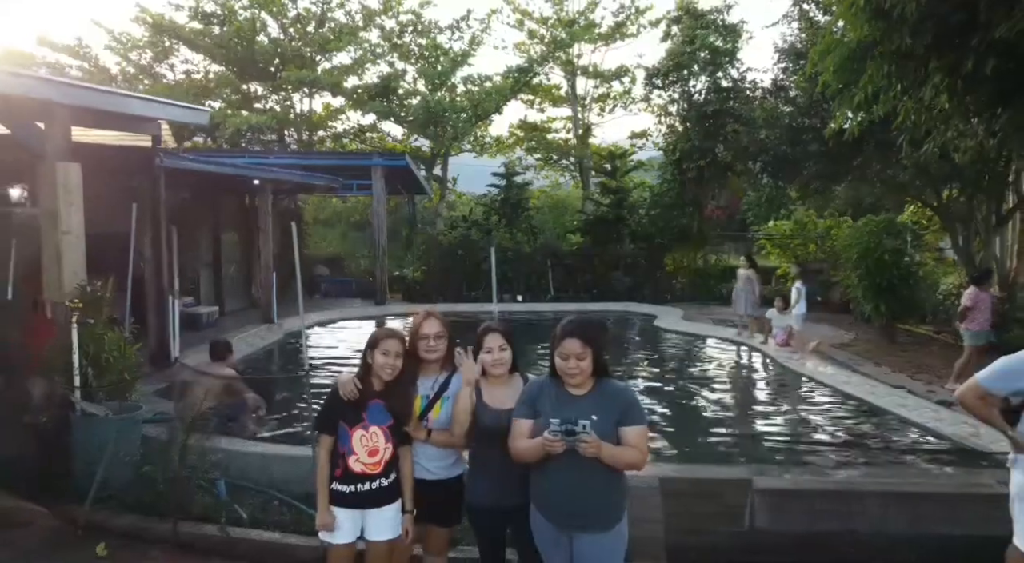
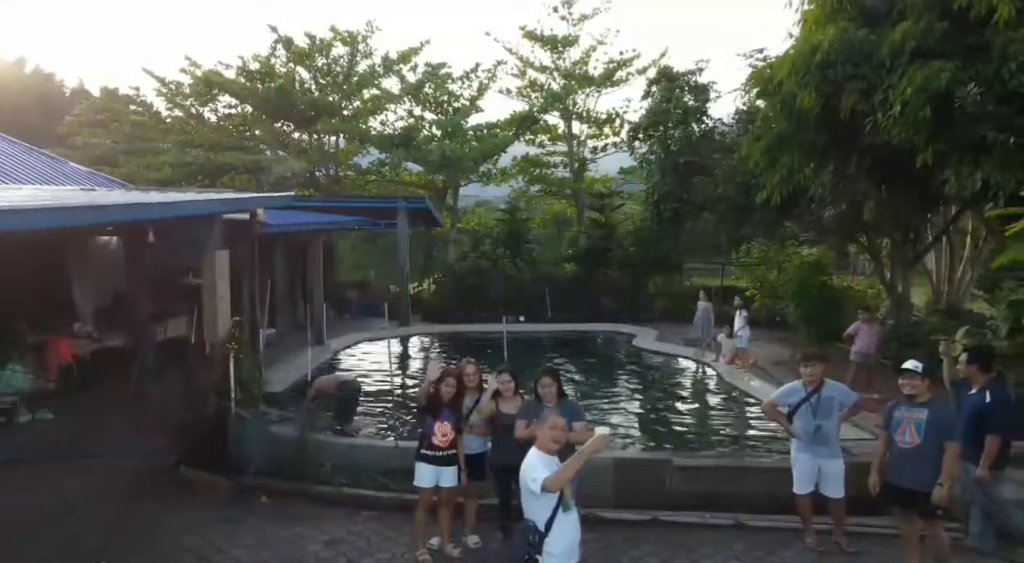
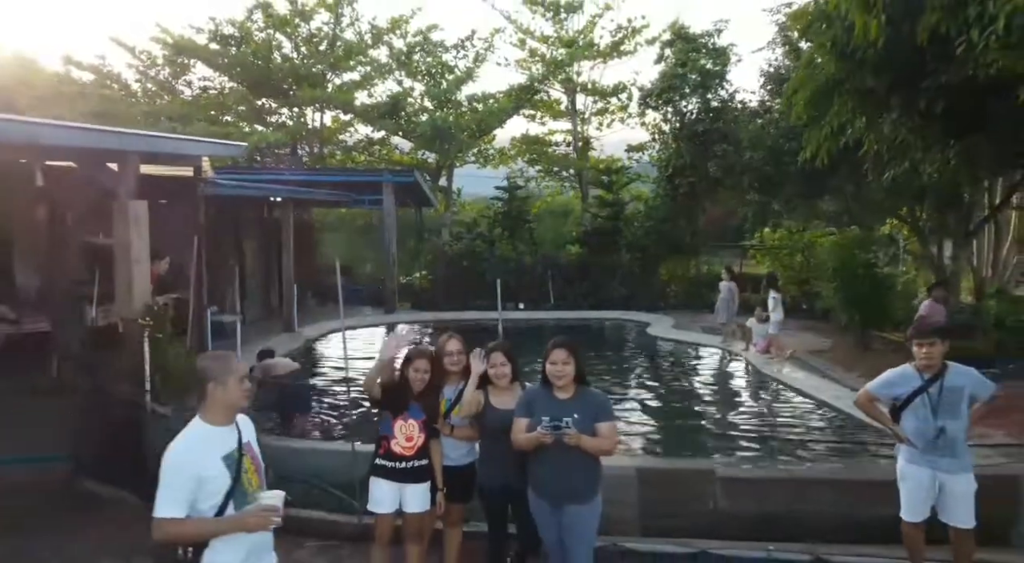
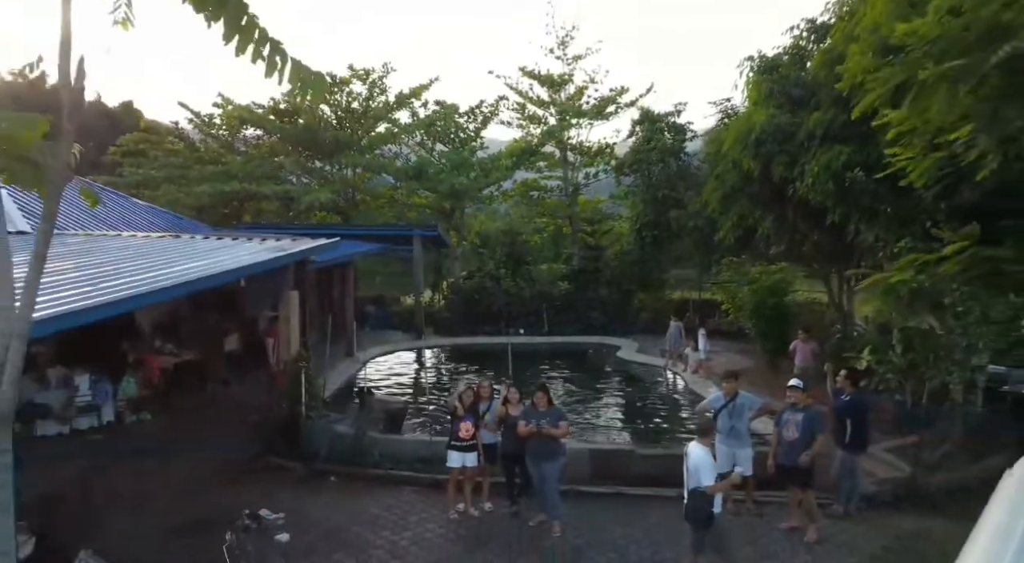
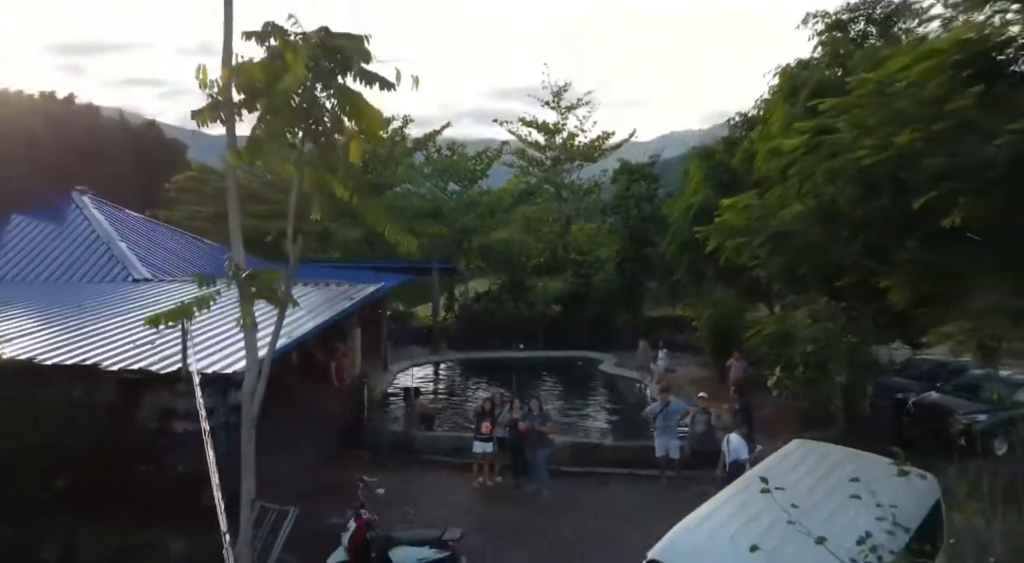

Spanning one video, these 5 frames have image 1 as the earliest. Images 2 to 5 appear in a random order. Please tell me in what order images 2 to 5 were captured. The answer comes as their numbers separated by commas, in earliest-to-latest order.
3, 2, 4, 5
